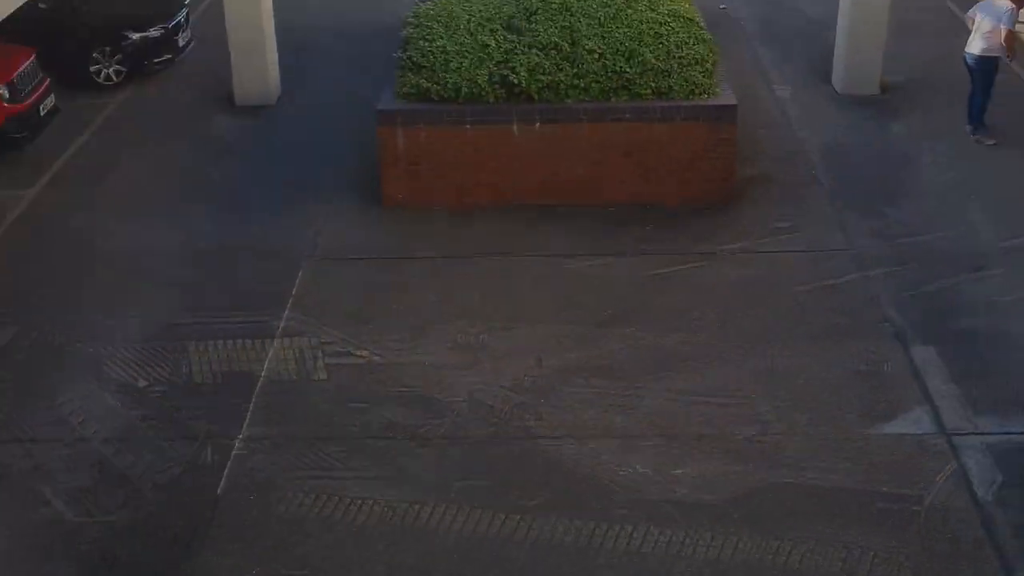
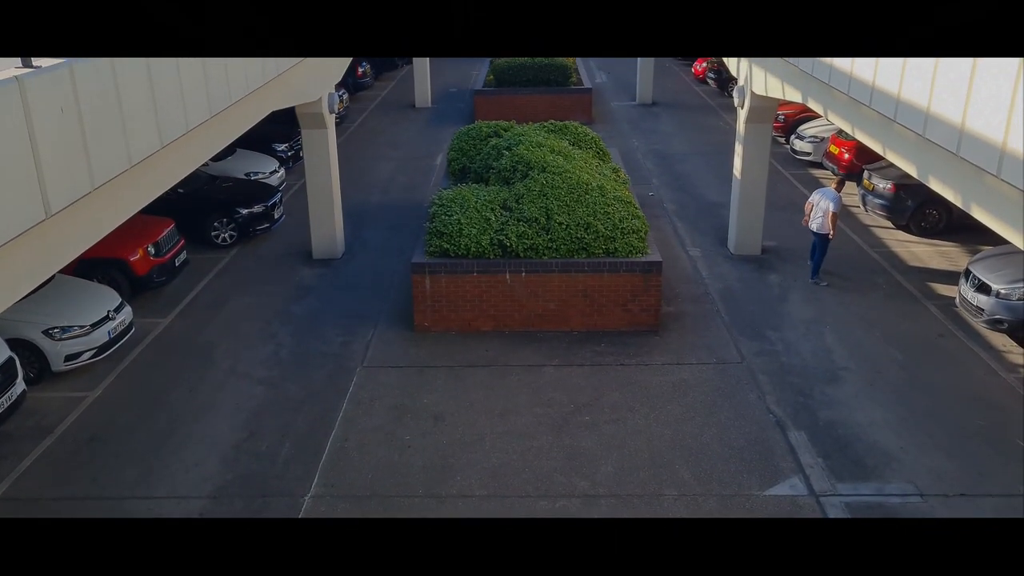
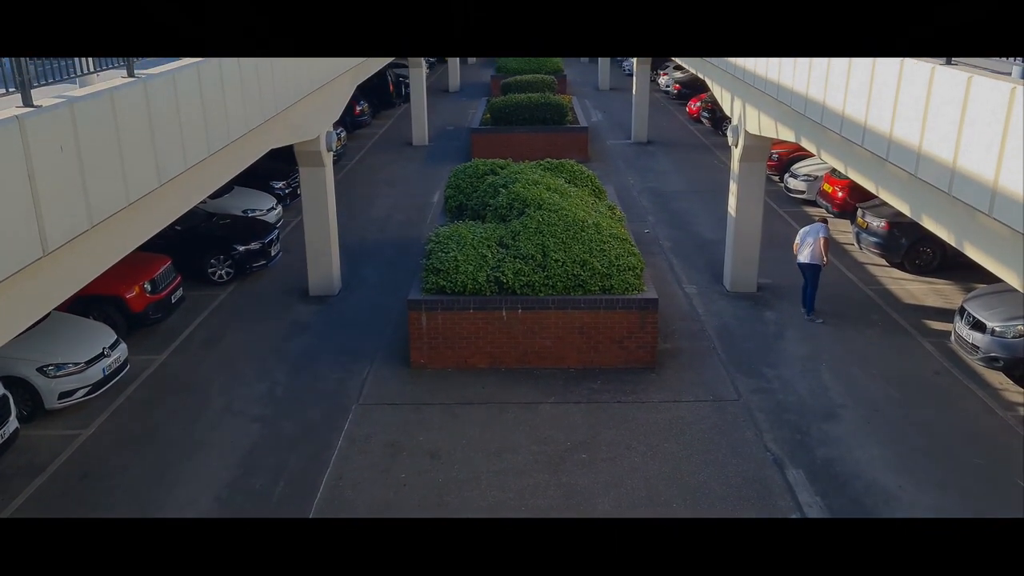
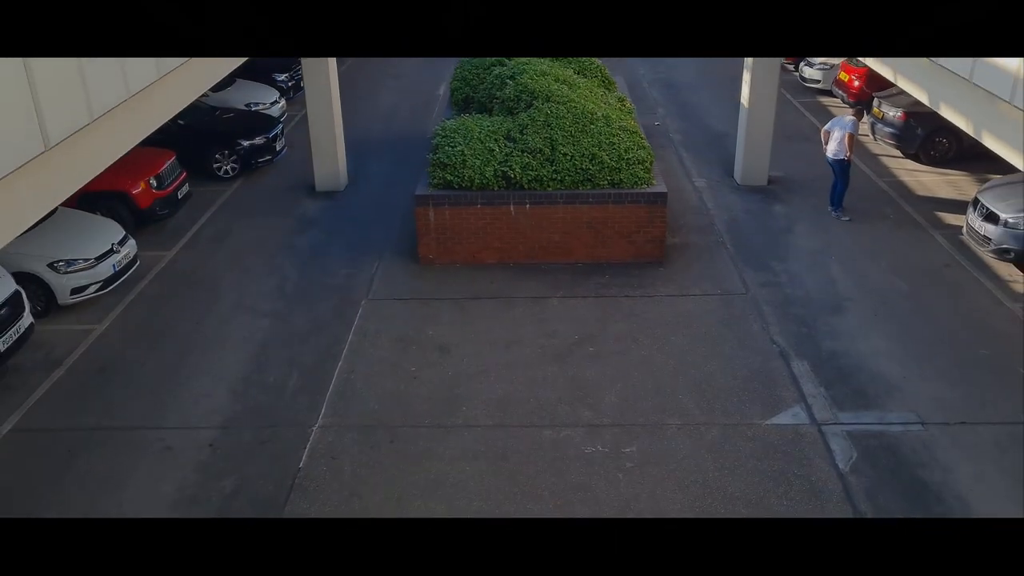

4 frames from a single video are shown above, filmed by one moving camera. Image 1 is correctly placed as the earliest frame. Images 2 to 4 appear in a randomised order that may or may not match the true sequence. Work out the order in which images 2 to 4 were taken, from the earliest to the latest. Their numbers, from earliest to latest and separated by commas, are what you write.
4, 2, 3
